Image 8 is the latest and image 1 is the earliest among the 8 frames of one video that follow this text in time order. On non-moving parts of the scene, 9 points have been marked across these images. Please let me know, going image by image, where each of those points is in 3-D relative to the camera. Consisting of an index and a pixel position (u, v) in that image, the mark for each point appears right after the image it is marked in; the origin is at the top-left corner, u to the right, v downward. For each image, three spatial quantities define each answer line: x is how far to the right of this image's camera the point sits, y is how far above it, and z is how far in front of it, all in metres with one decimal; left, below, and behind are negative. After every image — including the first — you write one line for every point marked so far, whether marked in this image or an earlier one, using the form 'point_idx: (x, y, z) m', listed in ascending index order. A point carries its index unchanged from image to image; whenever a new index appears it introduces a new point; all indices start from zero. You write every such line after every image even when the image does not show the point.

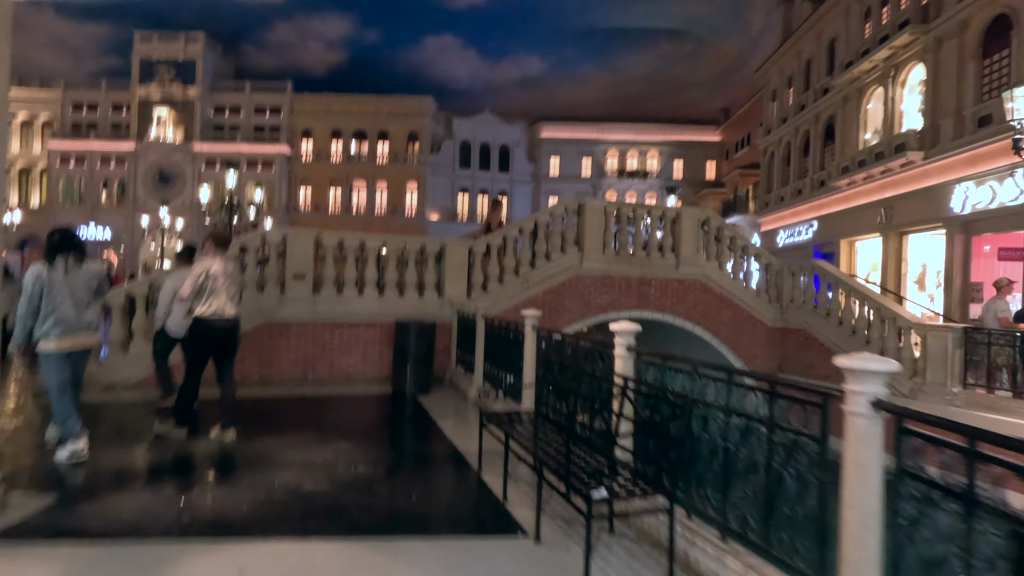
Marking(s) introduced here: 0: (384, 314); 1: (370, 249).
0: (-2.1, -0.4, +9.0) m
1: (-2.4, +0.7, +9.0) m
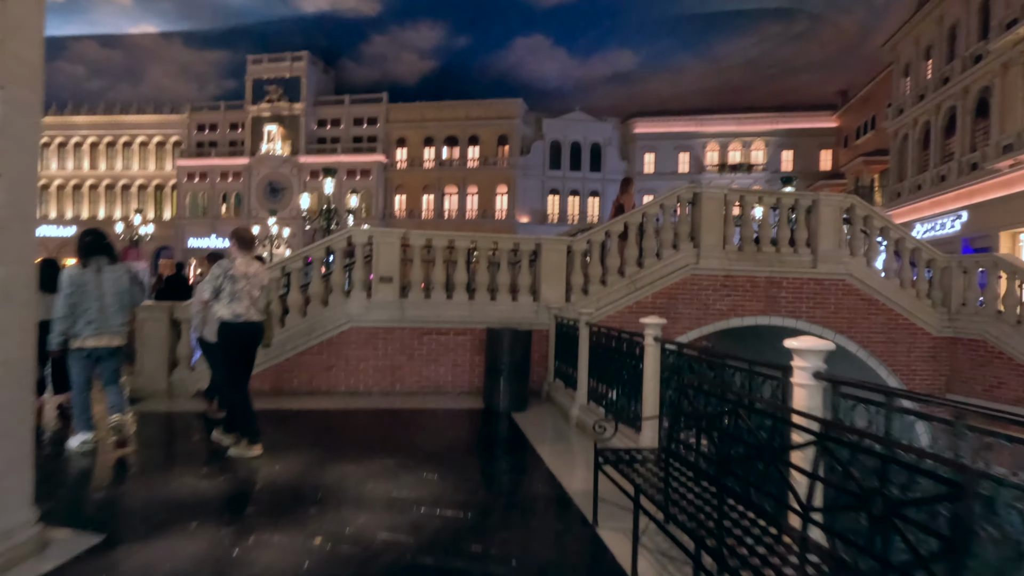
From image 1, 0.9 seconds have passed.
0: (-0.6, -0.5, +8.2) m
1: (-0.8, +0.6, +8.2) m
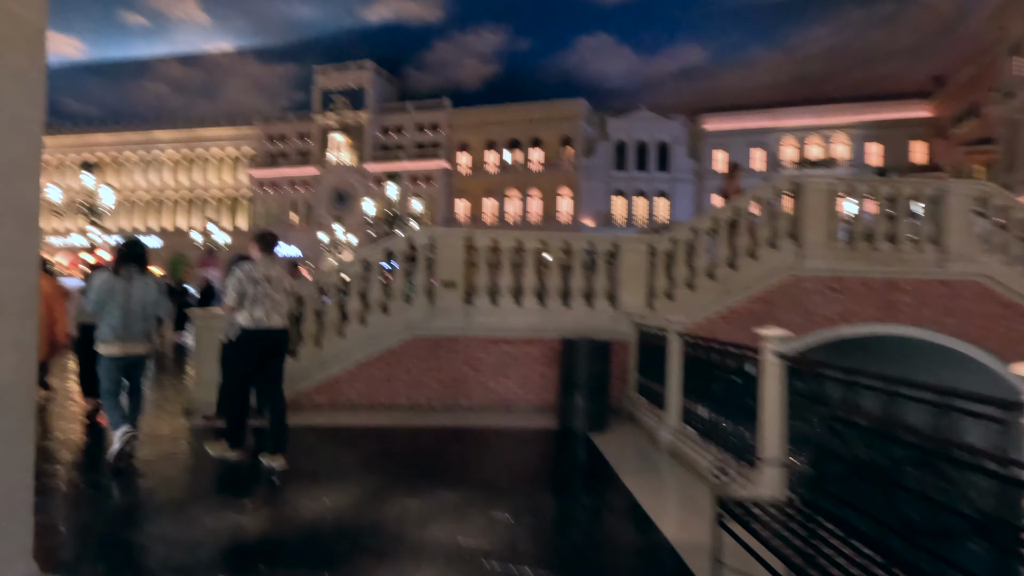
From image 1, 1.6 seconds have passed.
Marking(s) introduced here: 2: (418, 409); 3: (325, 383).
0: (+0.5, -0.6, +7.4) m
1: (+0.2, +0.5, +7.5) m
2: (-1.3, -1.6, +7.2) m
3: (-2.5, -1.3, +7.0) m
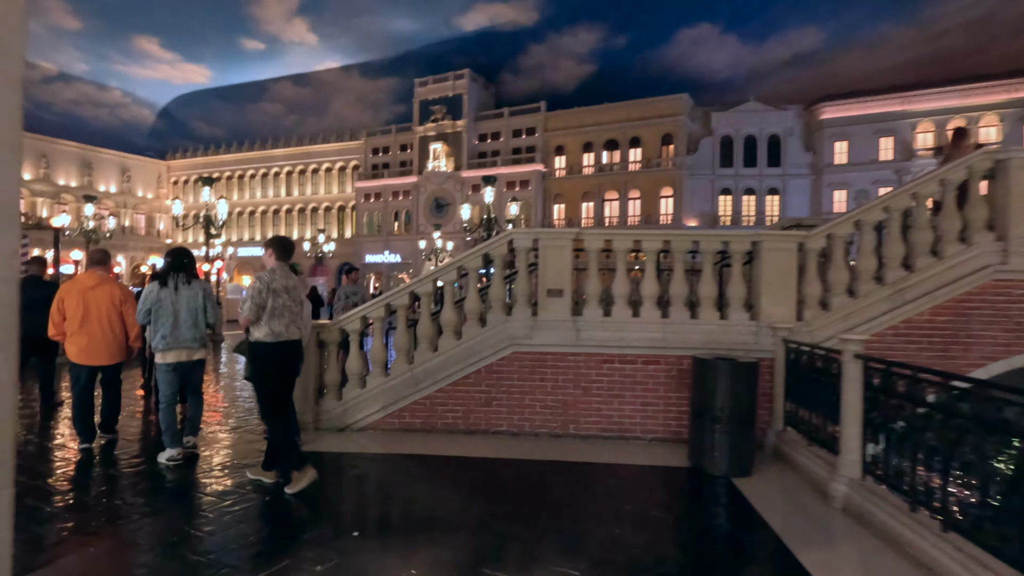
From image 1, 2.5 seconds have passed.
0: (+1.8, -0.7, +6.2) m
1: (+1.6, +0.4, +6.4) m
2: (+0.1, -1.7, +6.3) m
3: (-1.1, -1.4, +6.4) m
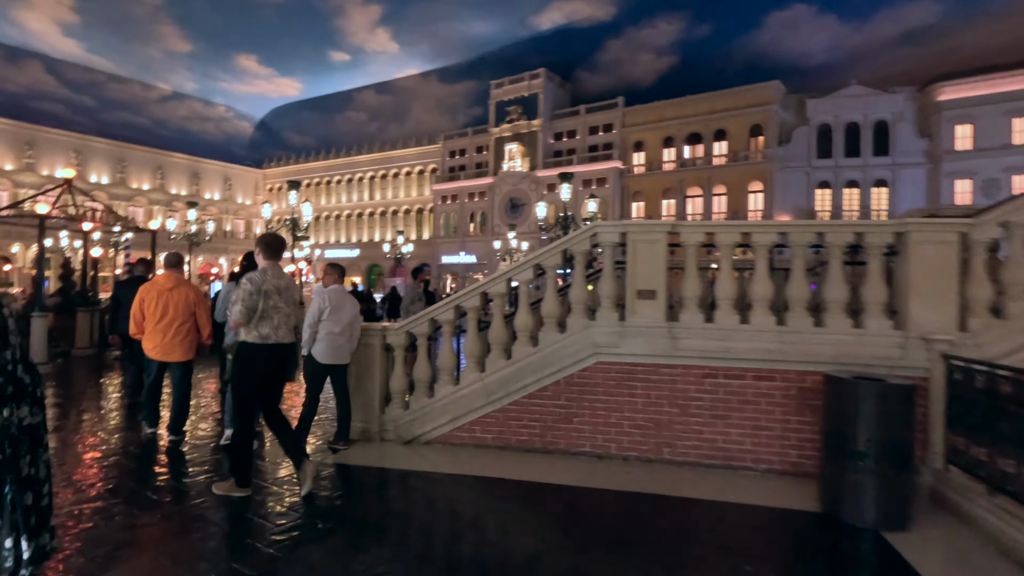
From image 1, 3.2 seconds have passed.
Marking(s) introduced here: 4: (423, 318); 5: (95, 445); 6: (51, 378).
0: (+2.6, -0.7, +5.1) m
1: (+2.5, +0.4, +5.3) m
2: (+0.9, -1.7, +5.5) m
3: (-0.2, -1.4, +5.7) m
4: (-1.0, -0.3, +5.9) m
5: (-4.9, -1.9, +6.3) m
6: (-8.9, -1.7, +10.2) m
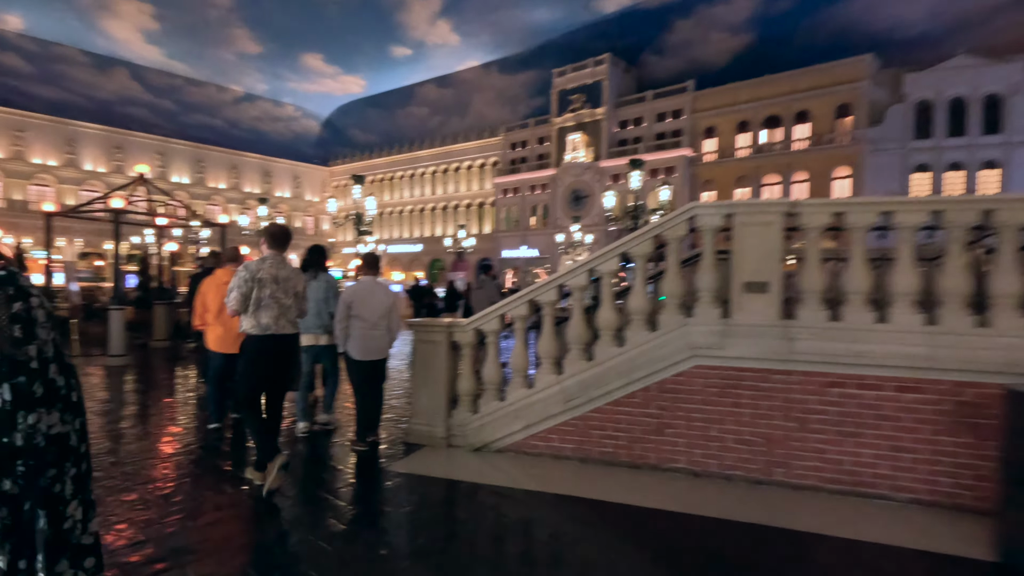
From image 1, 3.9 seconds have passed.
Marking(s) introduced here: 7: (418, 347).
0: (+3.3, -0.6, +4.2) m
1: (+3.2, +0.5, +4.4) m
2: (+1.7, -1.7, +4.7) m
3: (+0.5, -1.3, +5.1) m
4: (-0.2, -0.3, +5.4) m
5: (-4.0, -1.8, +6.2) m
6: (-7.6, -1.6, +10.5) m
7: (-1.0, -0.6, +5.6) m
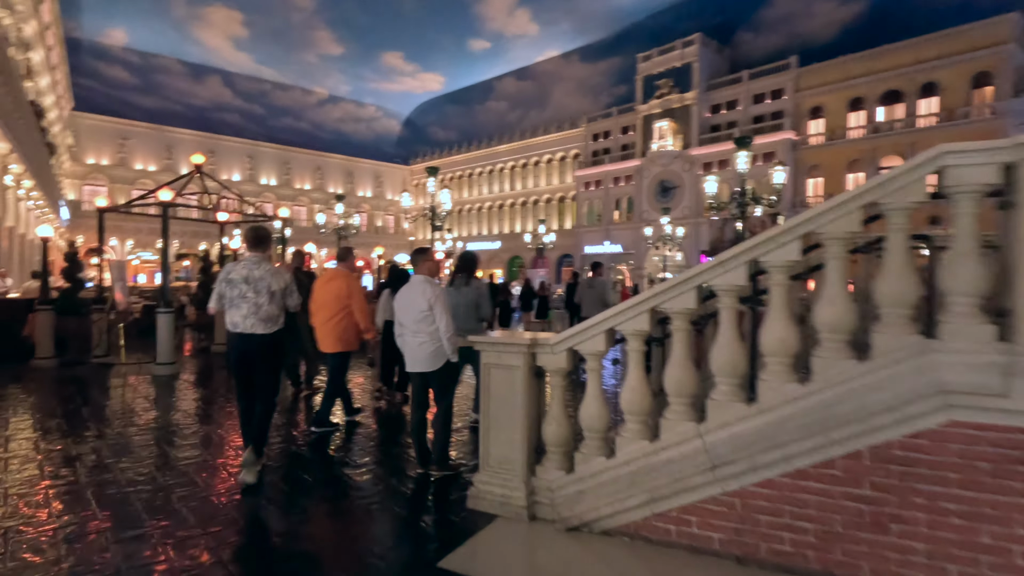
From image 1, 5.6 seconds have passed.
0: (+3.9, -0.6, +2.0) m
1: (+3.7, +0.5, +2.2) m
2: (+2.3, -1.7, +2.8) m
3: (+1.2, -1.3, +3.3) m
4: (+0.6, -0.3, +3.7) m
5: (-3.1, -1.8, +5.0) m
6: (-6.0, -1.6, +9.9) m
7: (-0.2, -0.6, +4.0) m
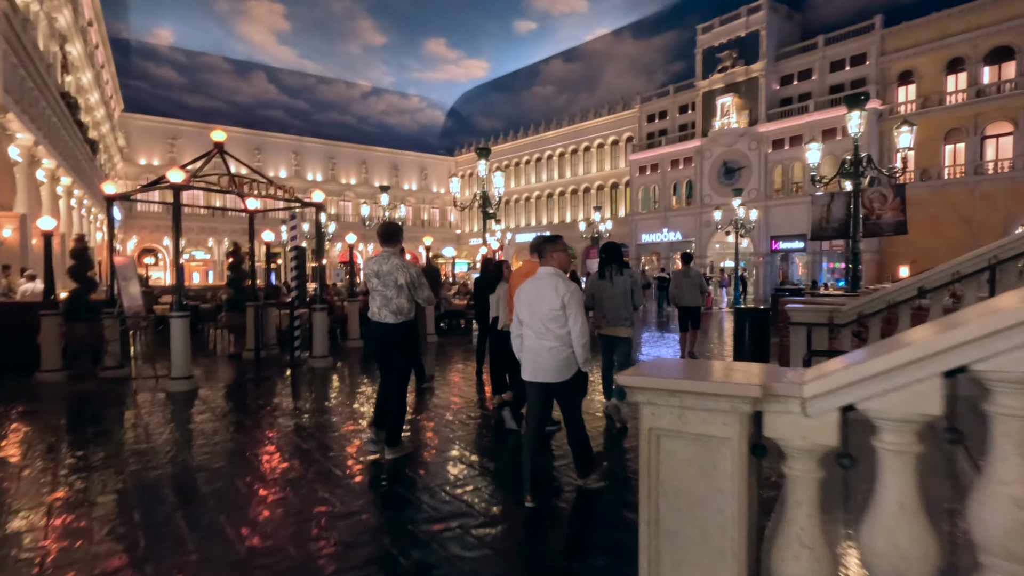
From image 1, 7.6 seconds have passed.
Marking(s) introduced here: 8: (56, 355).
0: (+4.5, -0.6, -0.3) m
1: (+4.3, +0.5, 0.0) m
2: (+3.0, -1.6, +0.7) m
3: (+1.9, -1.3, +1.3) m
4: (+1.3, -0.2, +1.7) m
5: (-2.2, -1.8, +3.4) m
6: (-4.7, -1.6, +8.4) m
7: (+0.6, -0.6, +2.1) m
8: (-7.6, -1.1, +9.0) m
